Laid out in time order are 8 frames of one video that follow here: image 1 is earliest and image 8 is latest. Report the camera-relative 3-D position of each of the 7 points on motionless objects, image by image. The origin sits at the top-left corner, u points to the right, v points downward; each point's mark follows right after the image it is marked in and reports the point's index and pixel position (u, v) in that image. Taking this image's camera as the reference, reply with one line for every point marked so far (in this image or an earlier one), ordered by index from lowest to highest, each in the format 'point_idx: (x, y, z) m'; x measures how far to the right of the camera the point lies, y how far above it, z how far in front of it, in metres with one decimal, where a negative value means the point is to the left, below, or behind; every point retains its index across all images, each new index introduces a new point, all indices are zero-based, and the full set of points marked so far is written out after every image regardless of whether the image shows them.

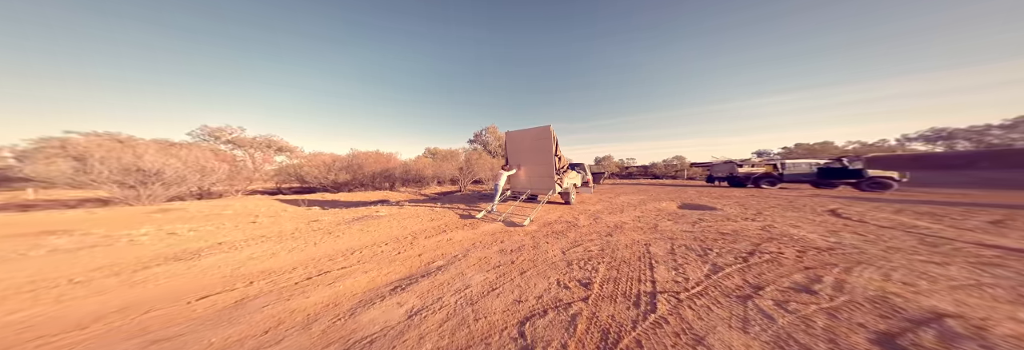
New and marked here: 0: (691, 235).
0: (+4.5, -1.5, +4.2) m
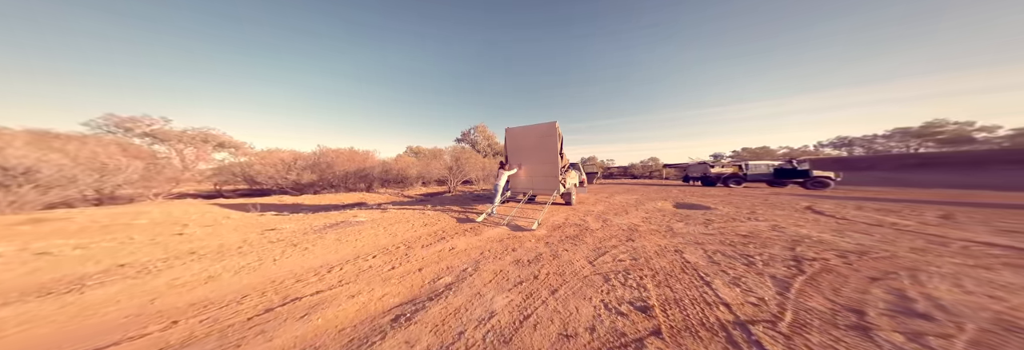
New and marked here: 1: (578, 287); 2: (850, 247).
0: (+4.7, -1.5, +4.0) m
1: (+1.0, -1.6, +2.6) m
2: (+6.6, -1.4, +3.4) m
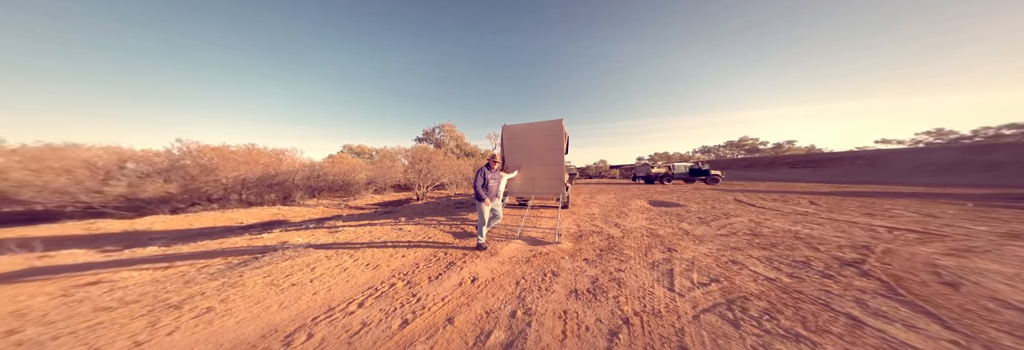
0: (+5.3, -1.5, +4.0) m
1: (+1.9, -1.7, +1.7) m
2: (+7.3, -1.5, +3.8) m
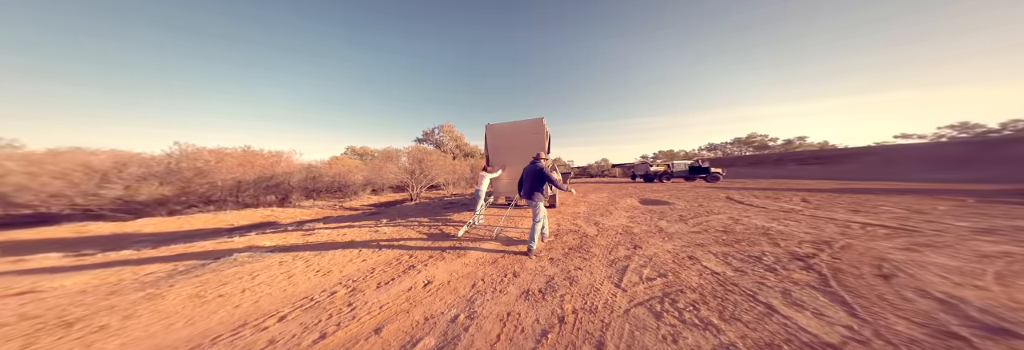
0: (+4.6, -1.5, +4.0) m
1: (+1.2, -1.6, +1.8) m
2: (+6.6, -1.4, +3.8) m
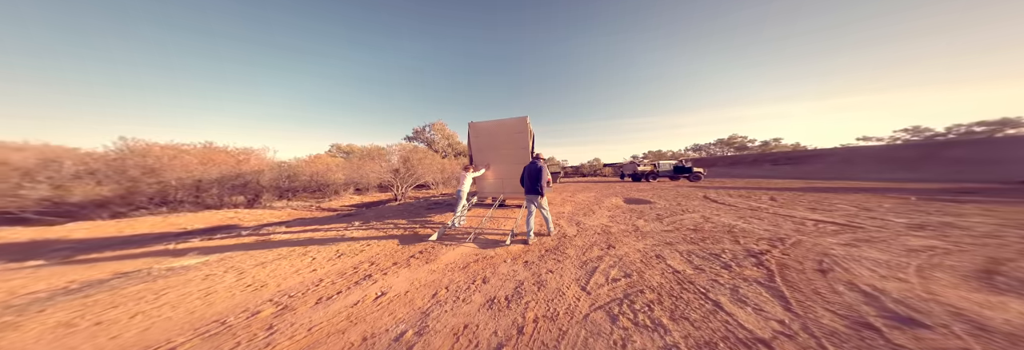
0: (+4.0, -1.5, +4.2) m
1: (+0.7, -1.7, +1.9) m
2: (+6.0, -1.4, +4.1) m
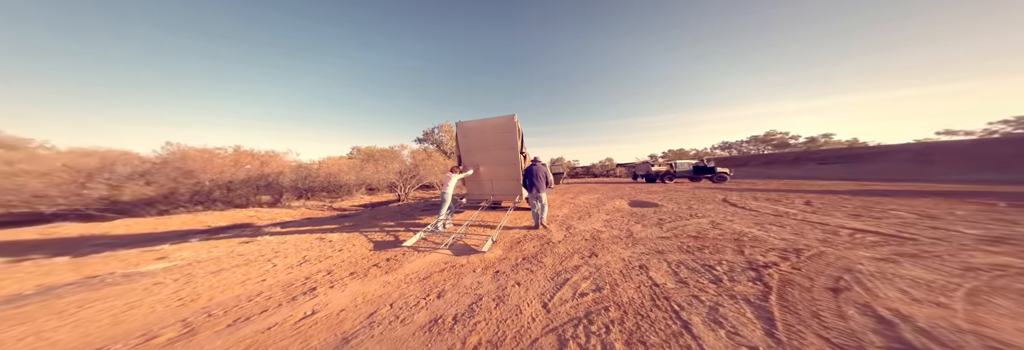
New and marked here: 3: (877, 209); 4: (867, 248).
0: (+3.6, -1.5, +3.8) m
1: (+0.1, -1.7, +1.7) m
2: (+5.6, -1.4, +3.6) m
3: (+14.3, -1.3, +6.9) m
4: (+6.8, -1.4, +3.3) m
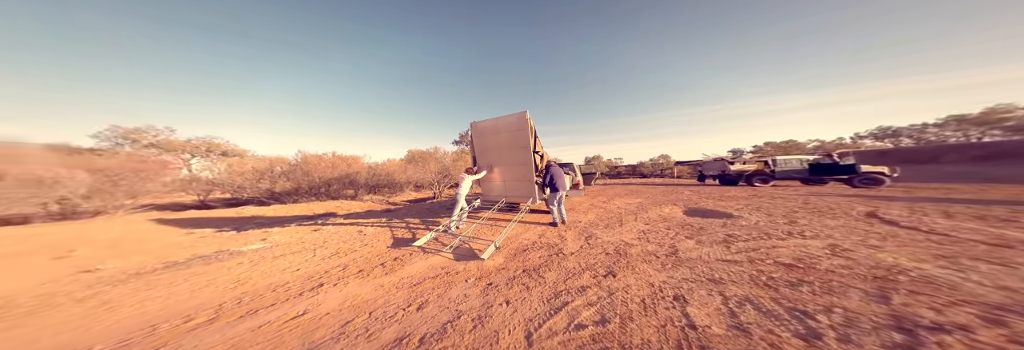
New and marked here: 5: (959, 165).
0: (+3.5, -1.5, +2.6) m
1: (-0.3, -1.7, +1.4) m
2: (+5.4, -1.4, +1.9) m
3: (+14.6, -1.4, +3.0) m
4: (+6.5, -1.4, +1.3) m
5: (+47.9, +1.0, +18.9) m
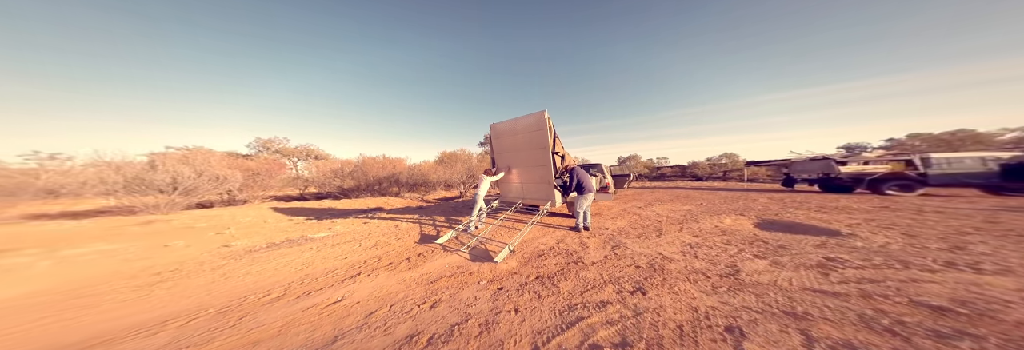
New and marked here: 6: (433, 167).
0: (+3.5, -1.6, +1.8) m
1: (-0.5, -1.7, +1.3) m
2: (+5.2, -1.5, +0.7) m
3: (+14.5, -1.5, +0.1) m
4: (+6.2, -1.4, 0.0) m
5: (+50.1, +0.5, +9.5) m
6: (-7.0, +0.7, +16.2) m
